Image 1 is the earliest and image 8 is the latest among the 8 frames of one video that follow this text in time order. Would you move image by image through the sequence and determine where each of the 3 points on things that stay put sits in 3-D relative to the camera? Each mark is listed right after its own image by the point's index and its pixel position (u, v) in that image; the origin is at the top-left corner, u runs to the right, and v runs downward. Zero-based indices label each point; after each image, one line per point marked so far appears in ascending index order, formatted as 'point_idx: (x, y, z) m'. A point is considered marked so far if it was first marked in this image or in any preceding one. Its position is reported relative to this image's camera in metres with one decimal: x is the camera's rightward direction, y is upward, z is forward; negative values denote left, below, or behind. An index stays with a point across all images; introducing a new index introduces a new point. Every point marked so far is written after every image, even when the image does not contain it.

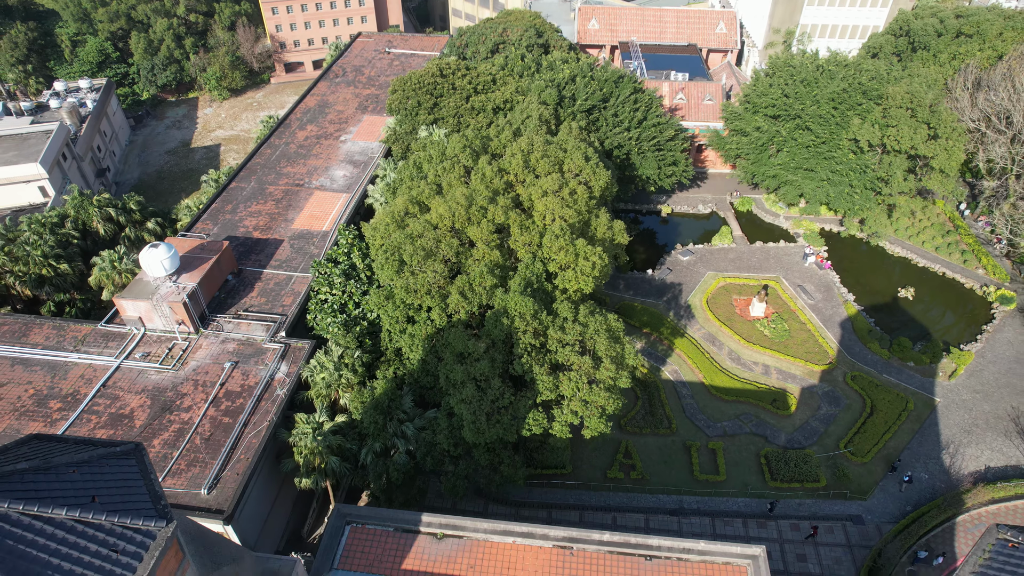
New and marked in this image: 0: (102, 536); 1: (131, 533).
0: (-6.6, -4.0, +11.4) m
1: (-6.3, -4.1, +11.7) m
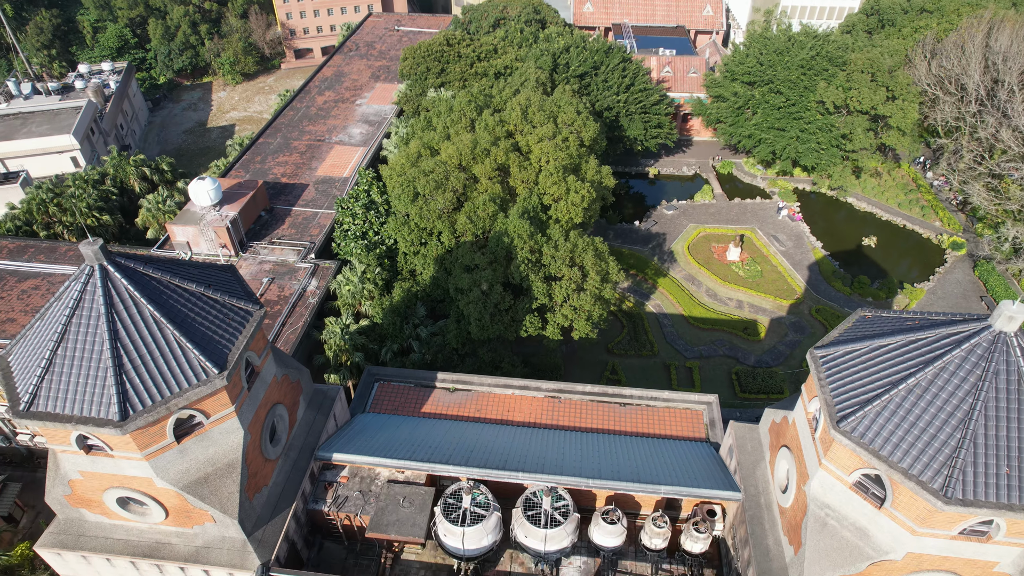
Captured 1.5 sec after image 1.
0: (-6.6, -0.4, +15.9) m
1: (-6.3, -0.5, +16.3) m
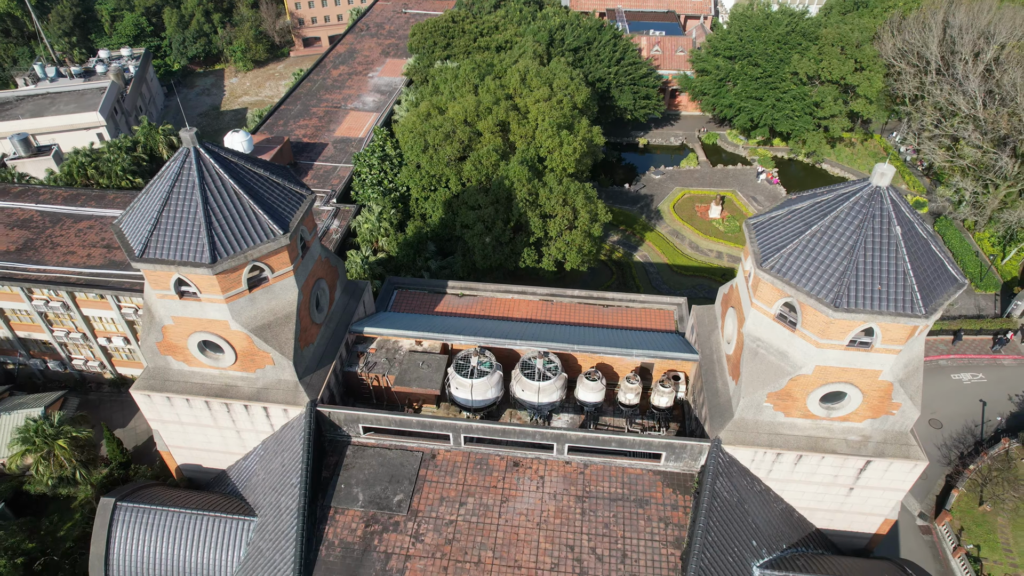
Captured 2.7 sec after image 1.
0: (-6.6, +2.9, +20.2) m
1: (-6.4, +2.8, +20.6) m
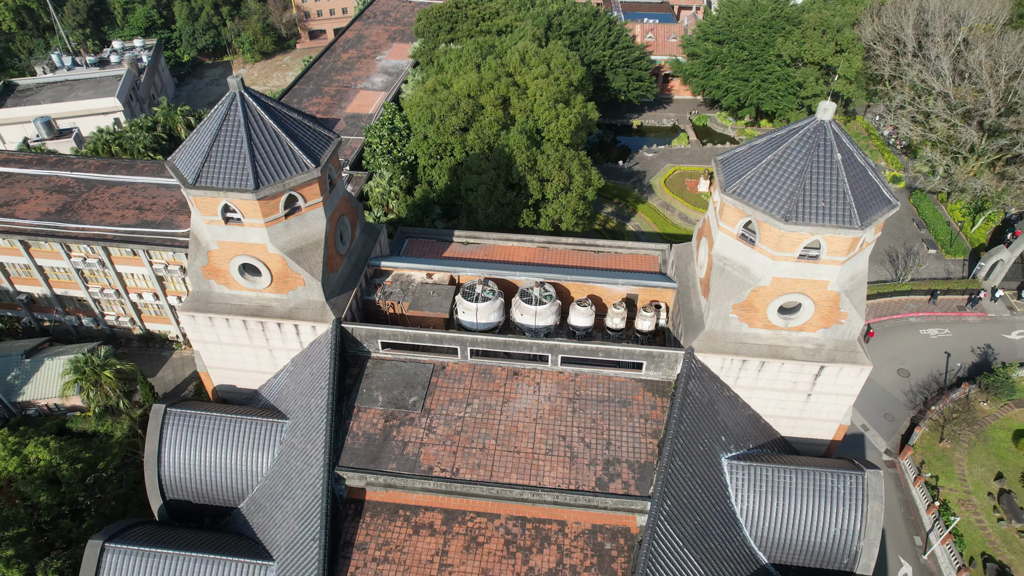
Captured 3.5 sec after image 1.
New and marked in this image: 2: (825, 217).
0: (-6.6, +5.2, +23.3) m
1: (-6.3, +5.1, +23.7) m
2: (+8.8, +2.0, +19.8) m
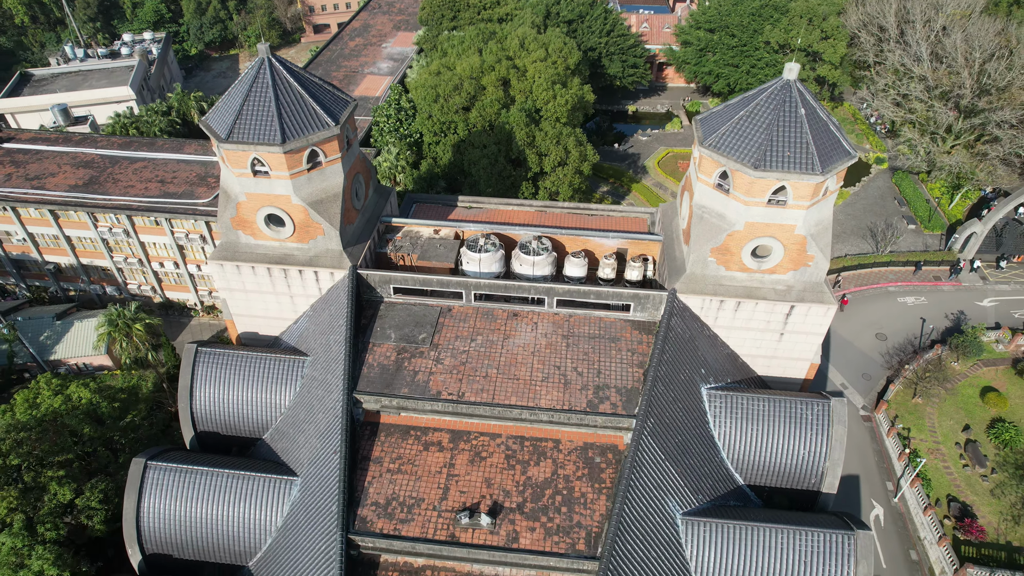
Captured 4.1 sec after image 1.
0: (-6.6, +7.1, +25.8) m
1: (-6.4, +7.0, +26.1) m
2: (+8.8, +3.9, +22.3) m
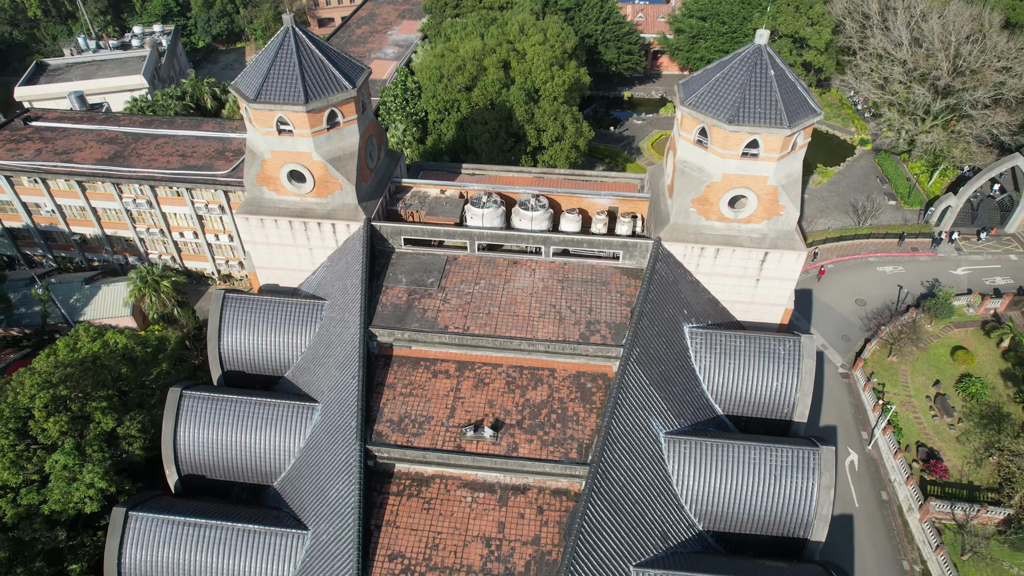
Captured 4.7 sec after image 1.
0: (-6.6, +9.2, +28.4) m
1: (-6.3, +9.1, +28.8) m
2: (+8.8, +6.0, +24.9) m
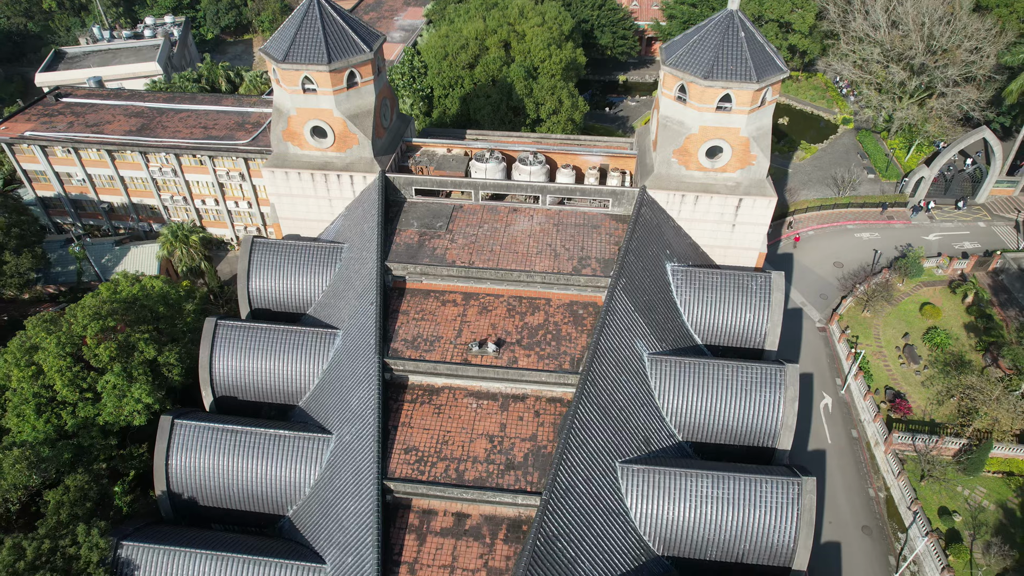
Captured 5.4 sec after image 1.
0: (-6.6, +11.7, +31.7) m
1: (-6.3, +11.6, +32.0) m
2: (+8.8, +8.5, +28.1) m
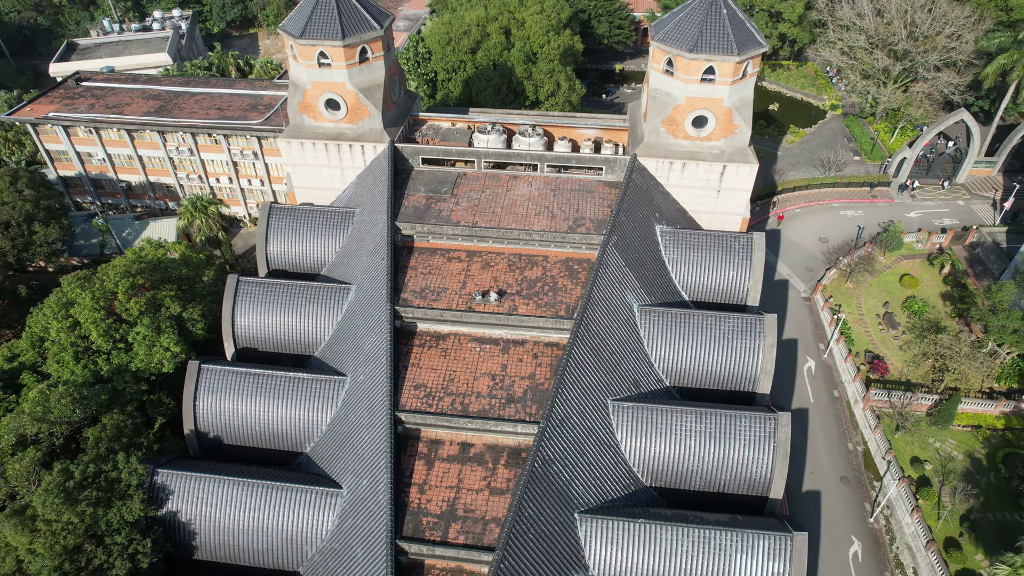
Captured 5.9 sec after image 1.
0: (-6.6, +13.6, +34.1) m
1: (-6.3, +13.5, +34.4) m
2: (+8.8, +10.4, +30.5) m
